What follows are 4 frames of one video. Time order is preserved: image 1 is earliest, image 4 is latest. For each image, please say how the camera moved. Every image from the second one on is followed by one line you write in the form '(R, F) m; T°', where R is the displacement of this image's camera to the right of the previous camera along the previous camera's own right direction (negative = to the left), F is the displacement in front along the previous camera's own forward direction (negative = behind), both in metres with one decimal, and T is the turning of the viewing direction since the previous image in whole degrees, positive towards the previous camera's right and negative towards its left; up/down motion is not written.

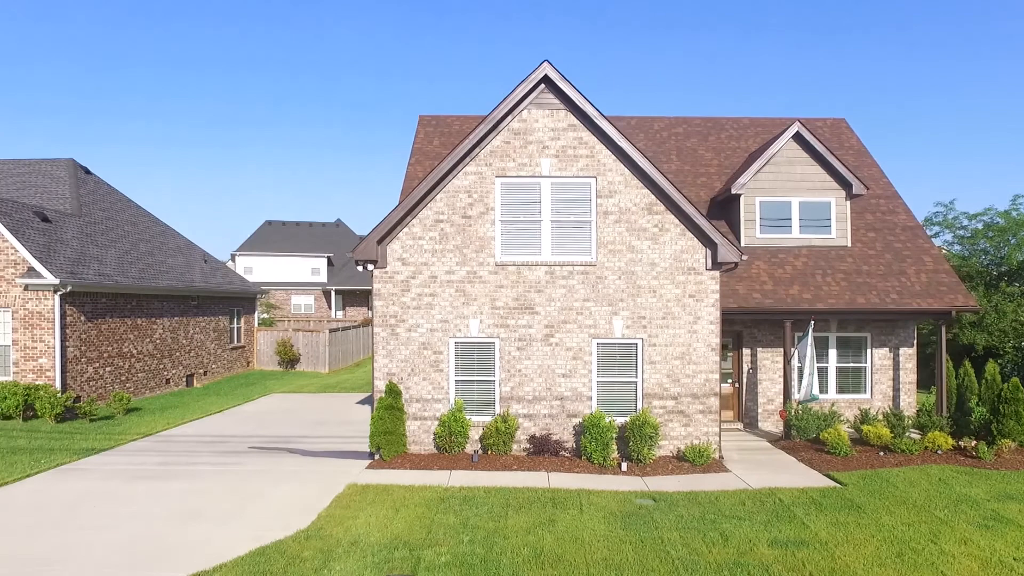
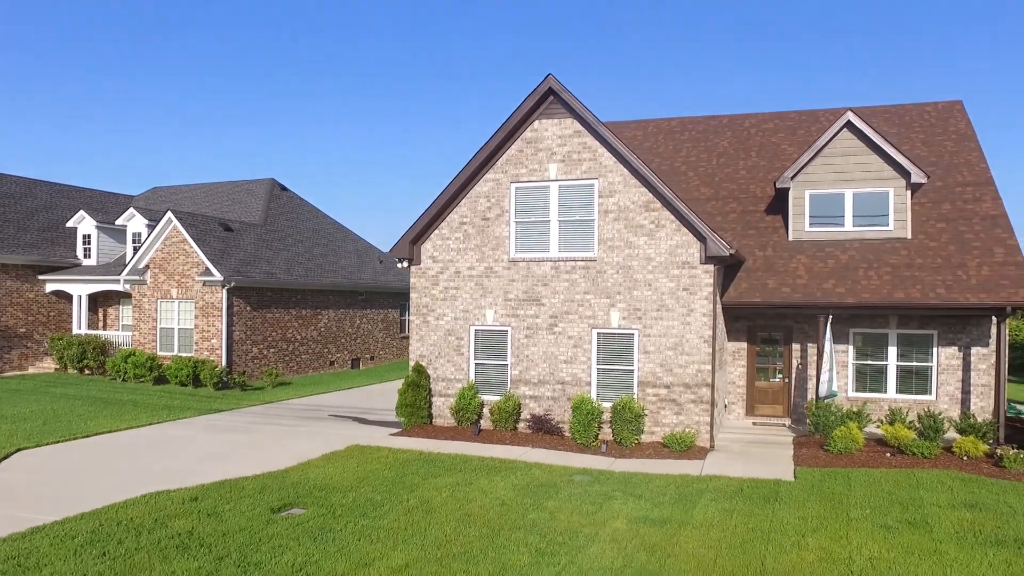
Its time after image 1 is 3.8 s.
(+4.9, -0.6) m; -20°
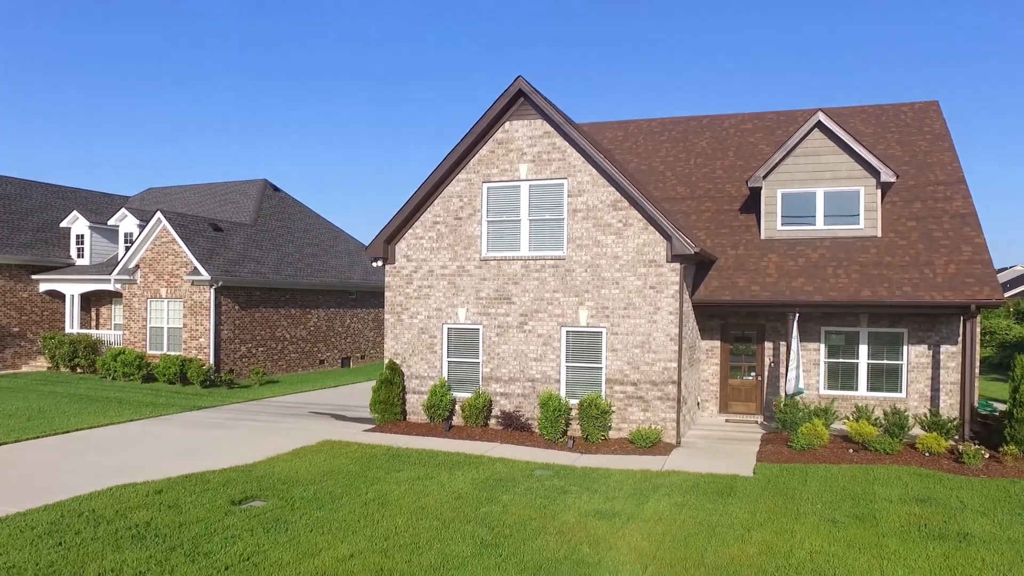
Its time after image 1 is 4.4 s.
(+0.7, -0.2) m; -1°
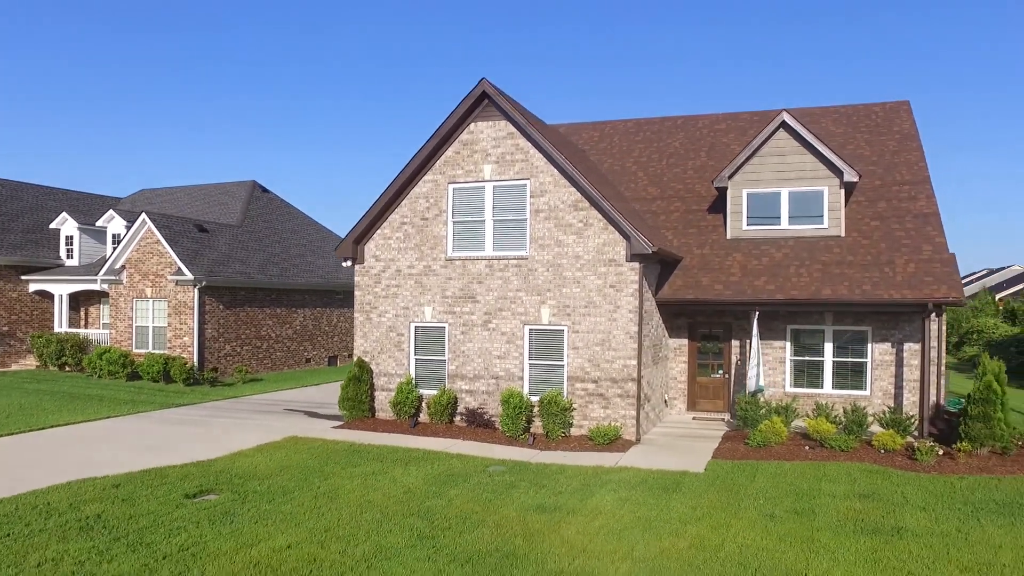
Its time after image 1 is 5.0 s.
(+0.8, -0.2) m; -1°
